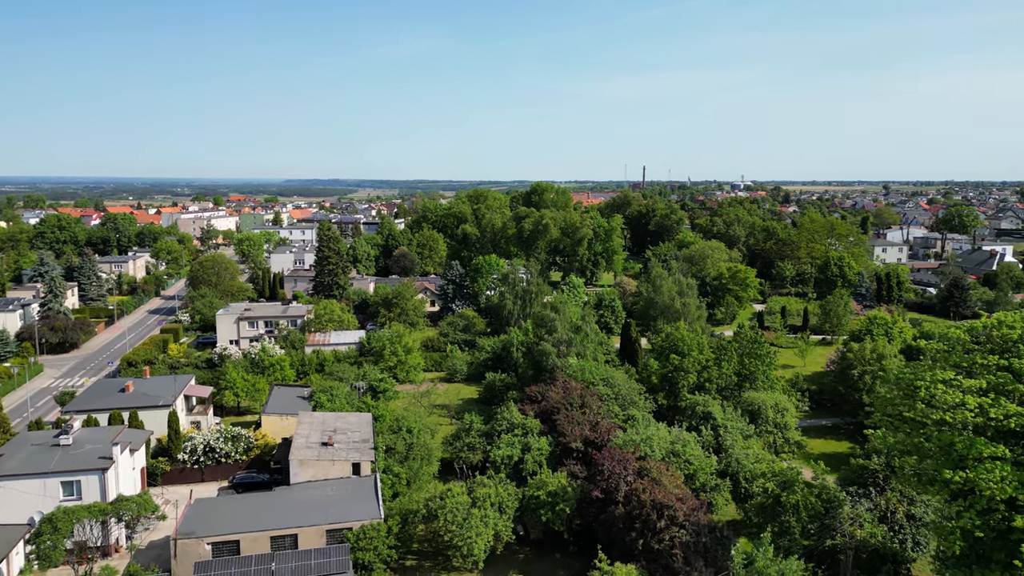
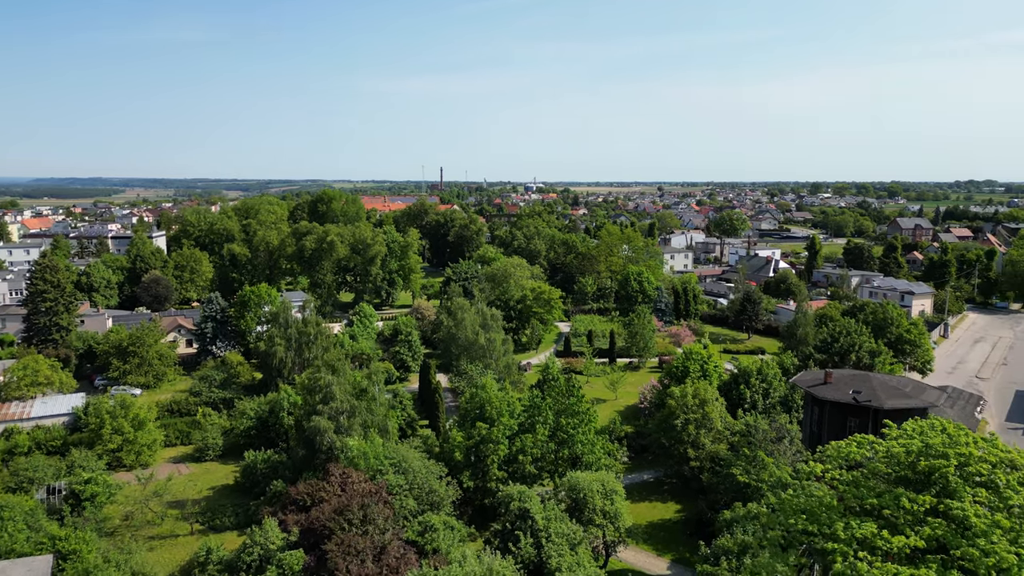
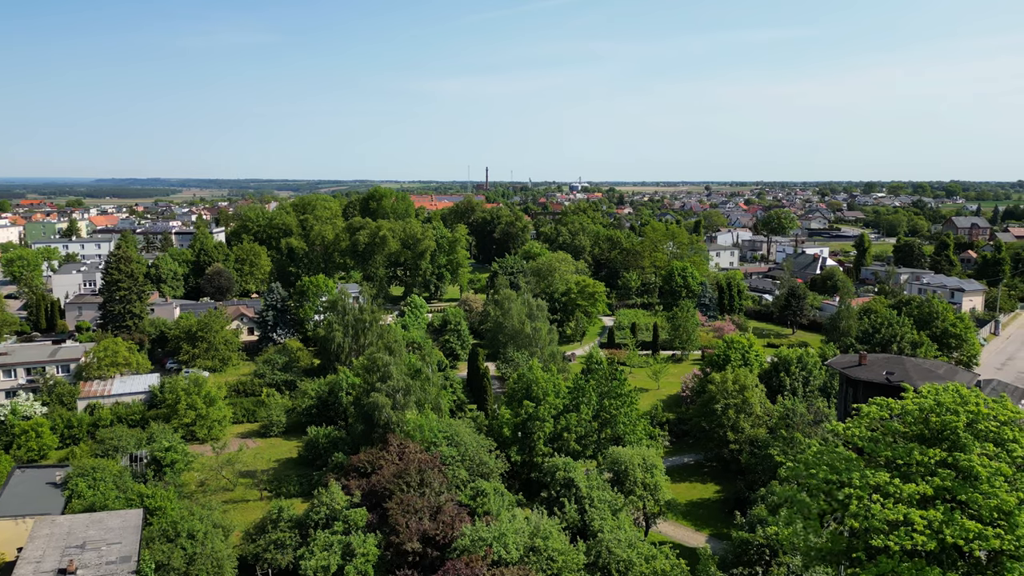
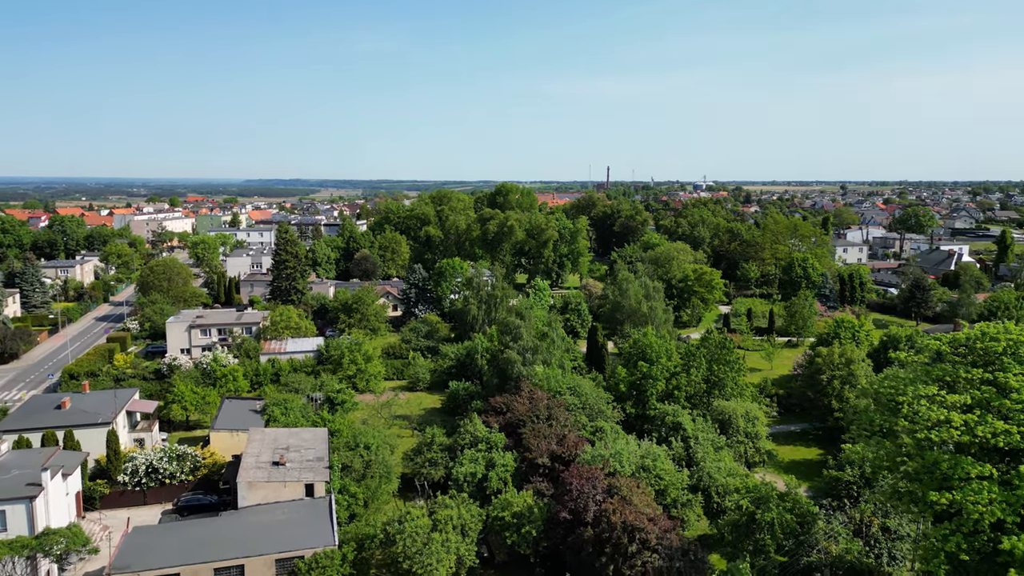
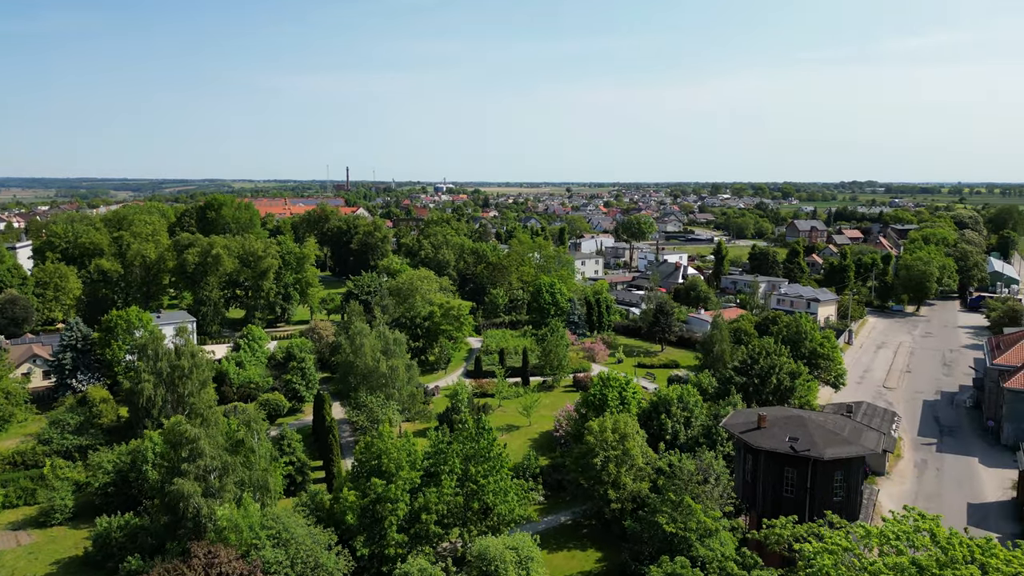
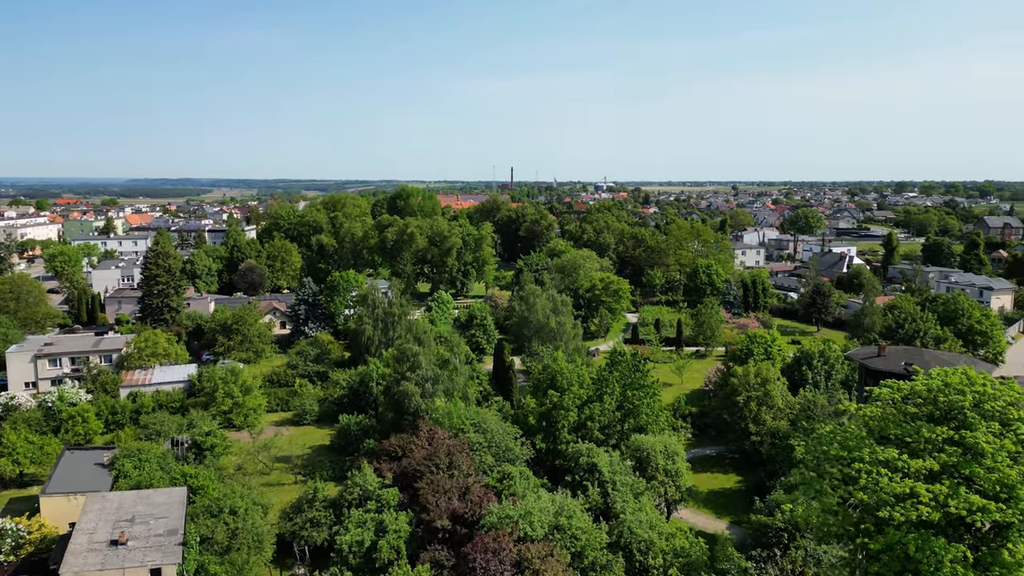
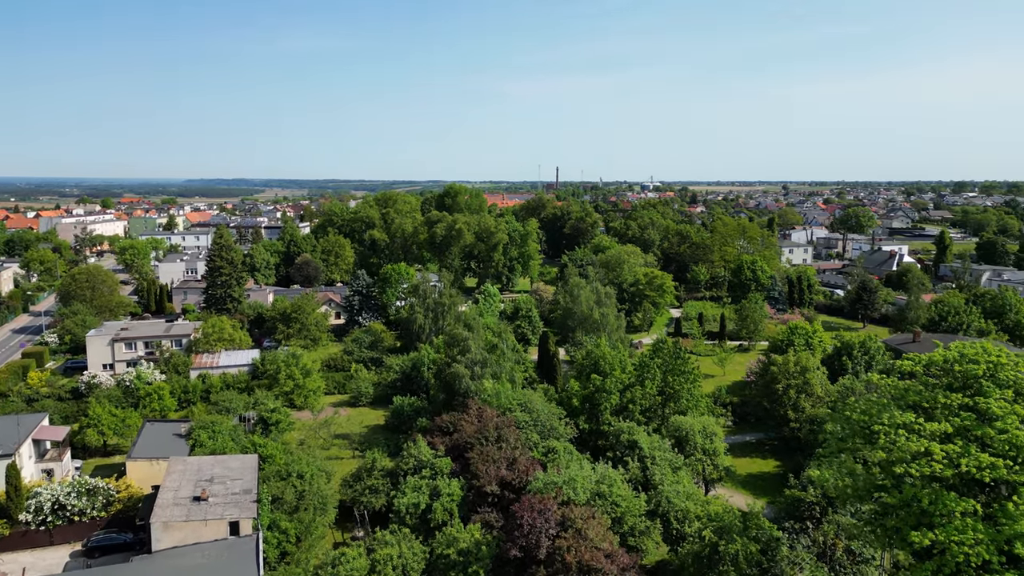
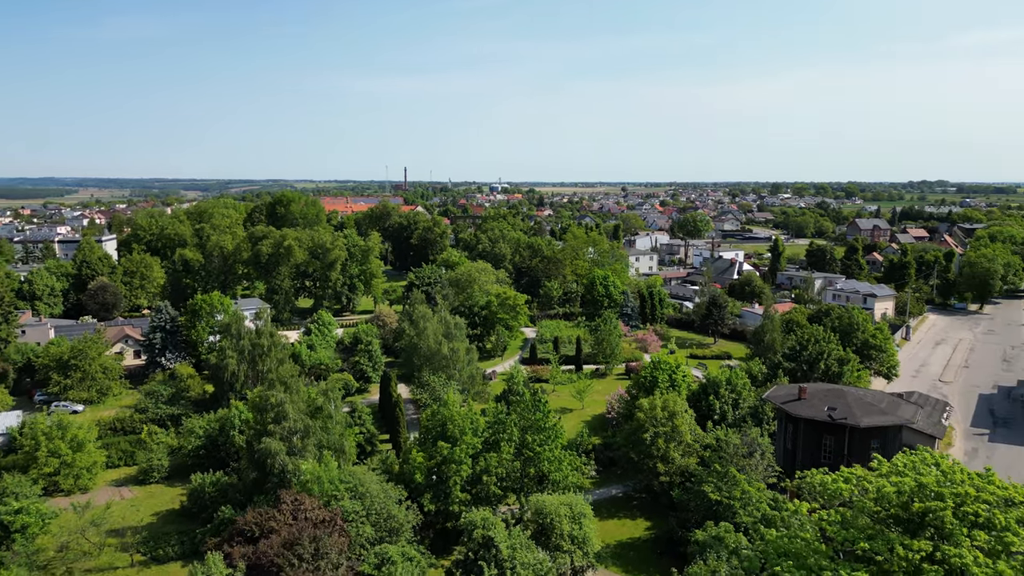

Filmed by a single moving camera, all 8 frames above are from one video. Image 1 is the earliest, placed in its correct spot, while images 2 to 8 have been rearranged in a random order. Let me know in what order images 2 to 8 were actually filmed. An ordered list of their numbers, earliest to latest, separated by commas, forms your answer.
4, 7, 6, 3, 2, 8, 5
